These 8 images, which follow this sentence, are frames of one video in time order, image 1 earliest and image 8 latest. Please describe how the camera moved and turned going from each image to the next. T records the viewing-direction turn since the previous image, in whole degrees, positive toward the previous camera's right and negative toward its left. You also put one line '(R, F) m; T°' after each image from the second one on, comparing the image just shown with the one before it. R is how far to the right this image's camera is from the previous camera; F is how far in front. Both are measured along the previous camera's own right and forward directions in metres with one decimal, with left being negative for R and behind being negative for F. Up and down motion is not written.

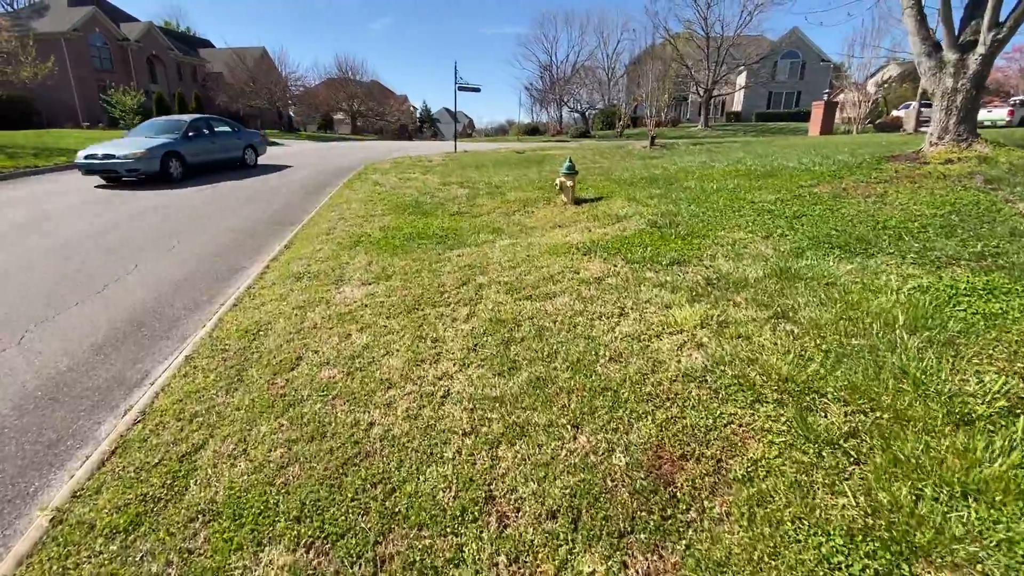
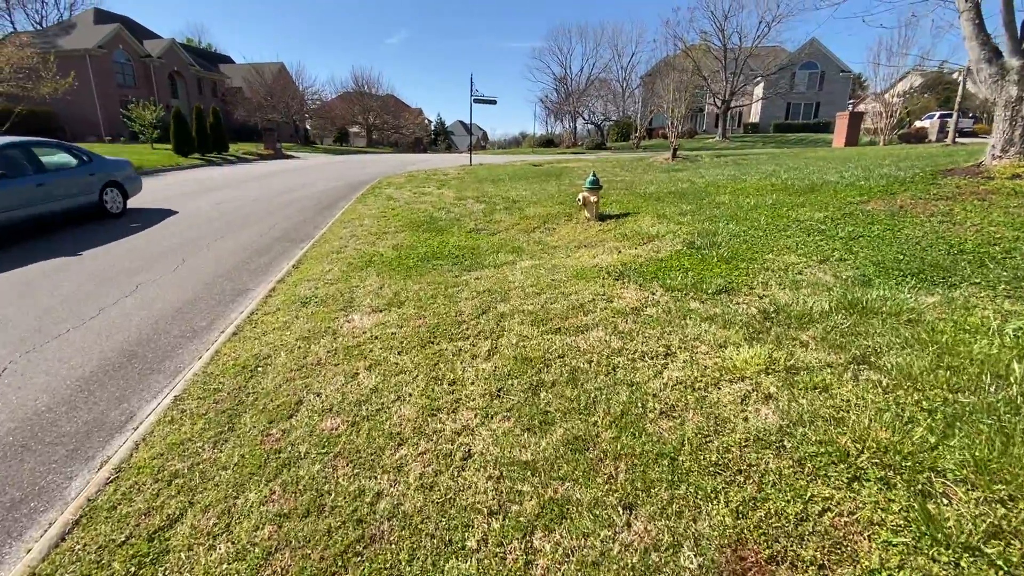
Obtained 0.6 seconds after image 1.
(-0.1, +0.4) m; -2°
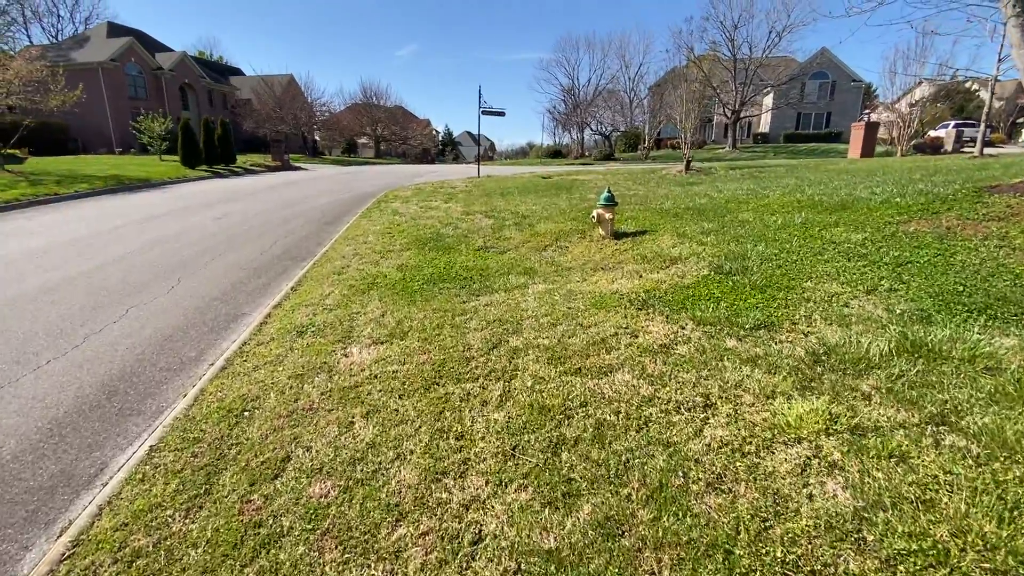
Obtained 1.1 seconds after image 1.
(0.0, +0.3) m; -1°
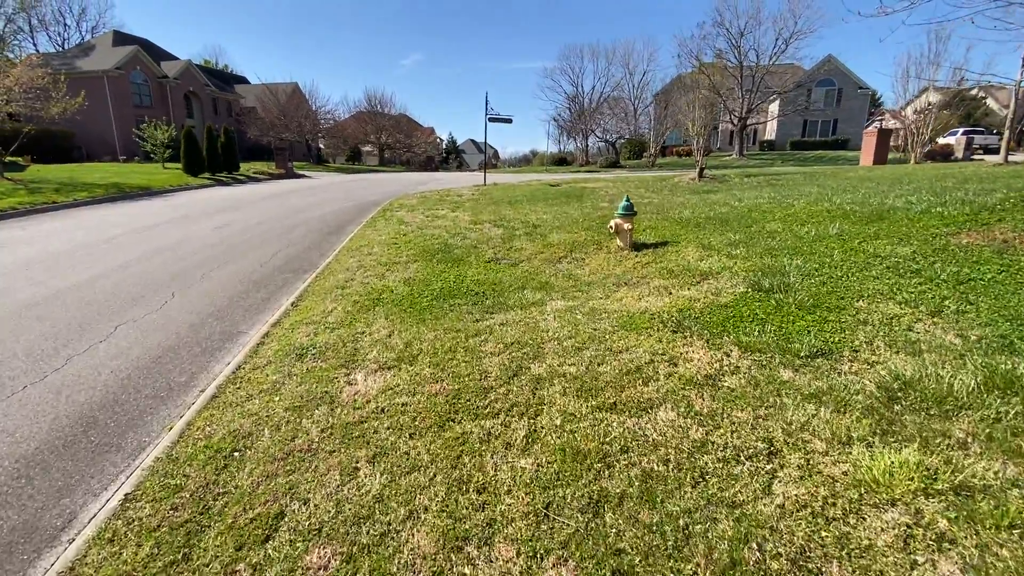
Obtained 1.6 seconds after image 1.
(-0.1, +0.3) m; 0°
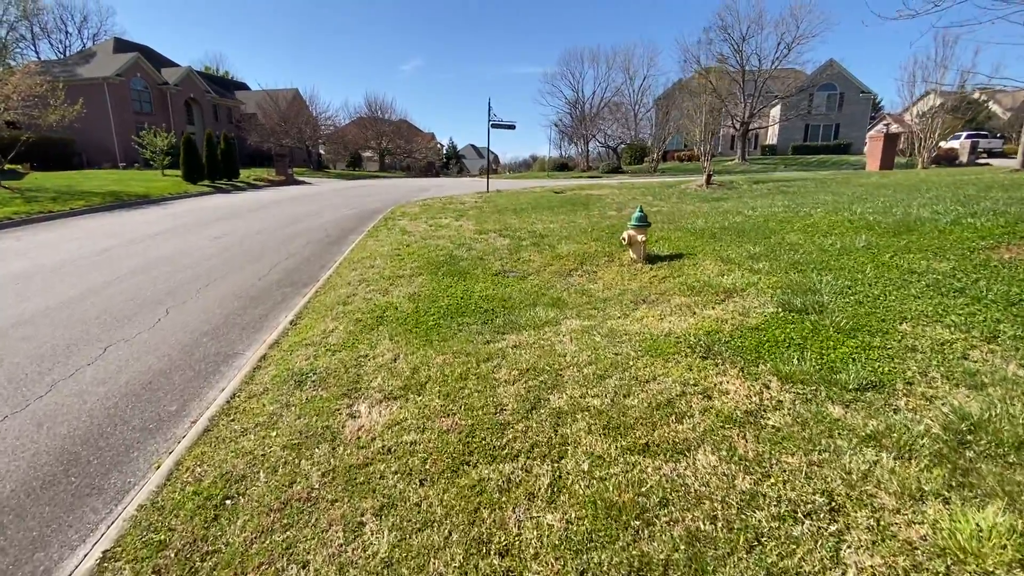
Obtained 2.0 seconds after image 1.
(-0.1, +0.2) m; 0°
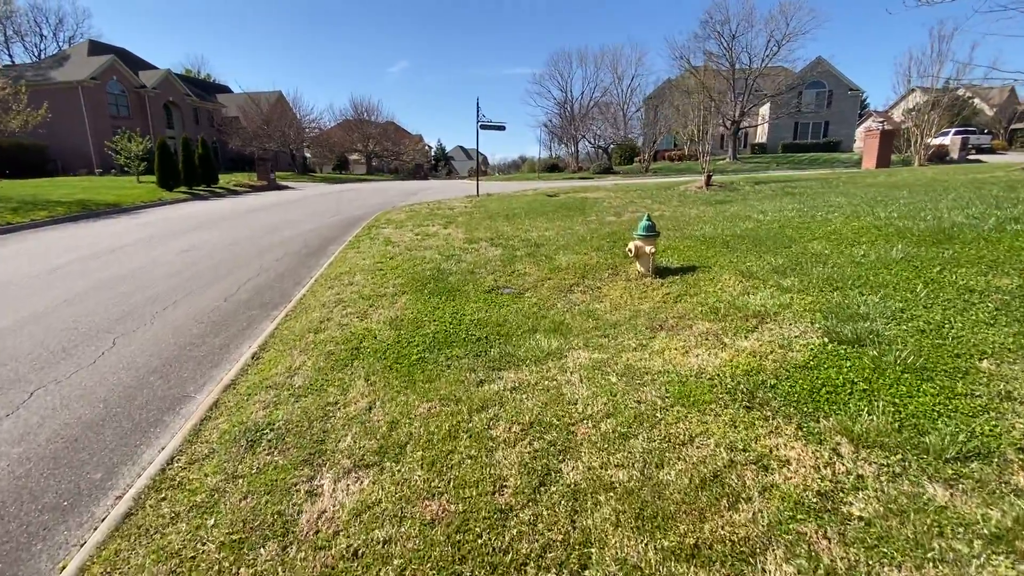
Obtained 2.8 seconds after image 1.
(0.0, +0.6) m; +1°
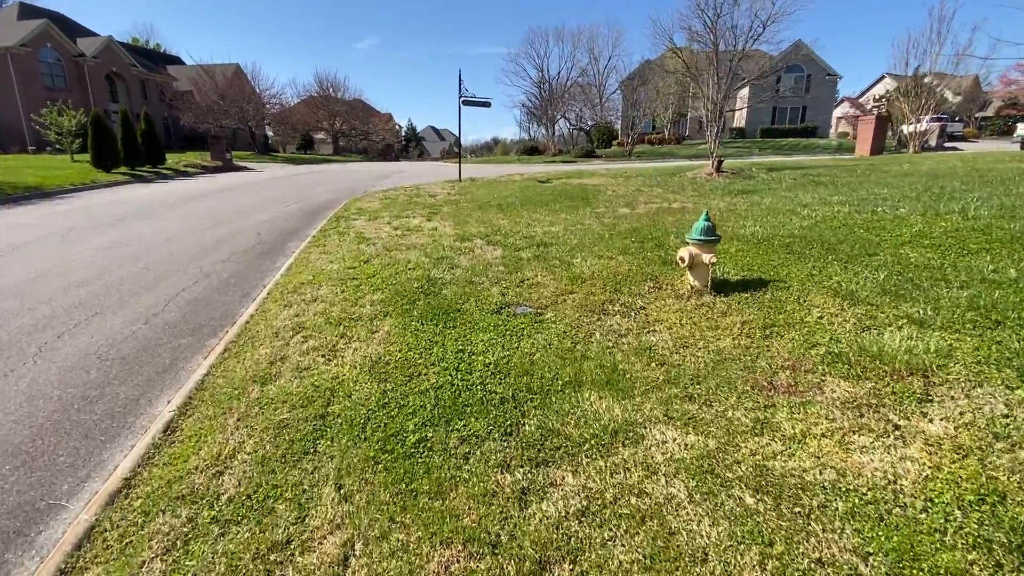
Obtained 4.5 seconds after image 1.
(-0.4, +1.2) m; +3°
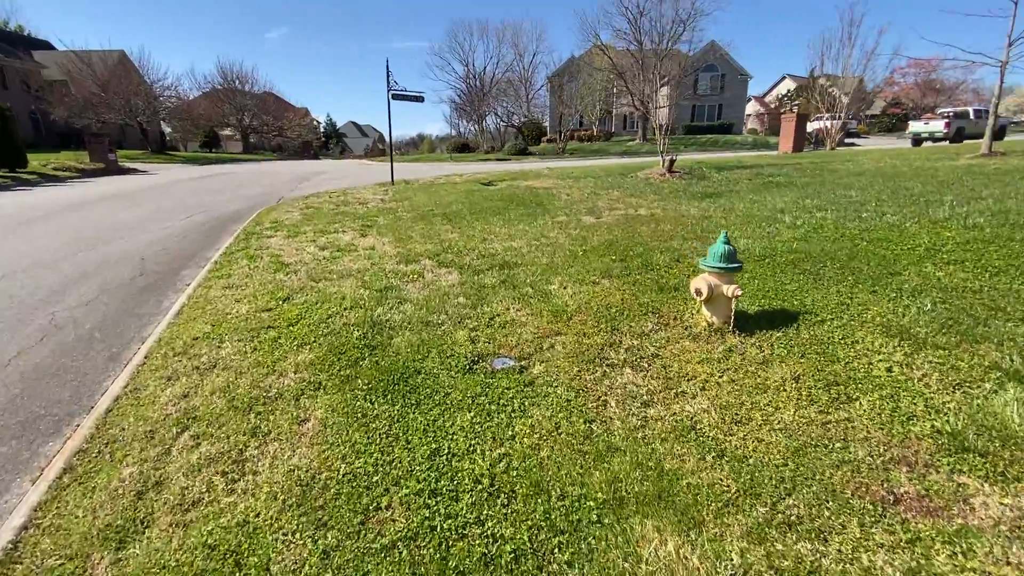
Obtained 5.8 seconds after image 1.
(-0.3, +0.9) m; +8°
